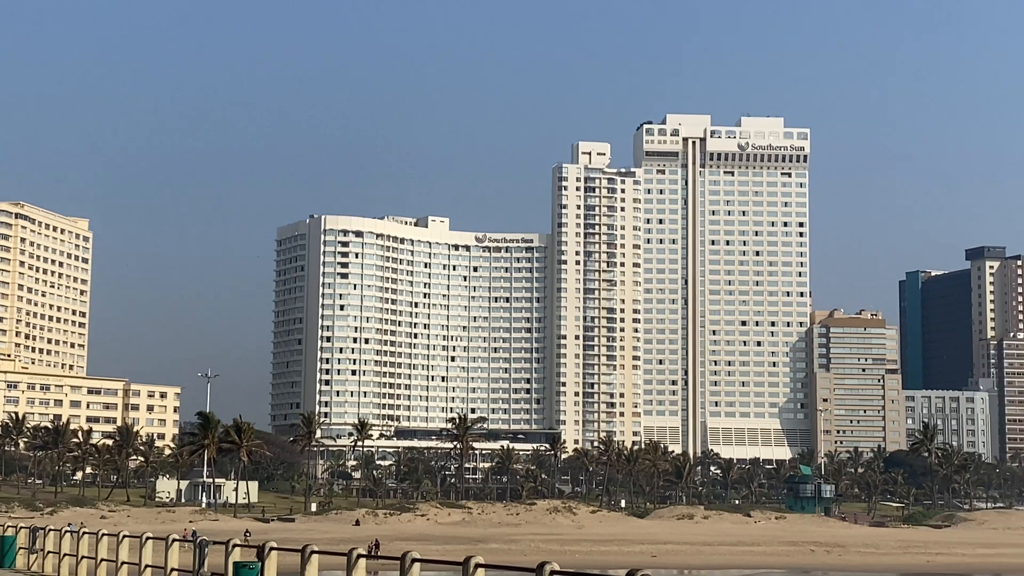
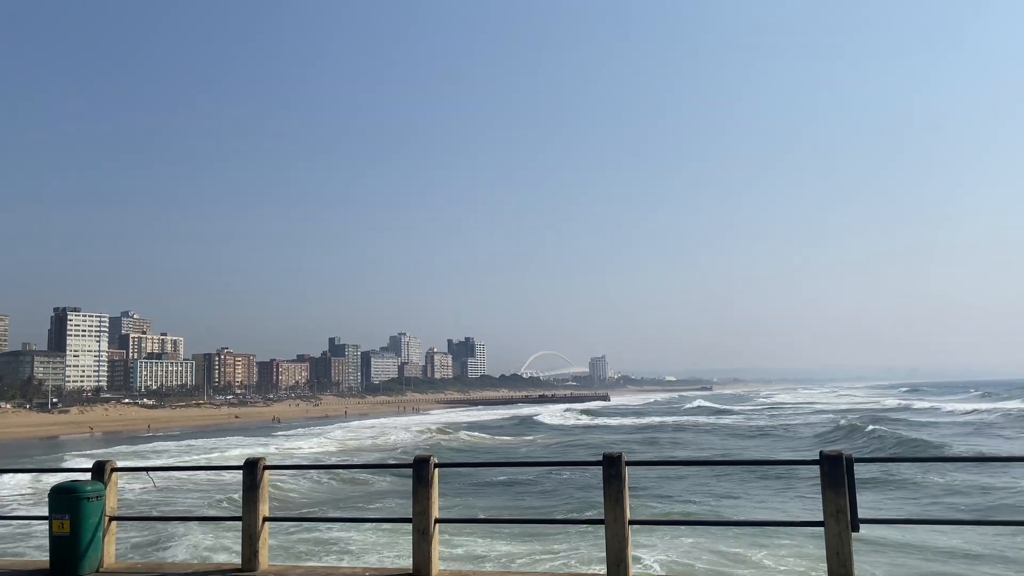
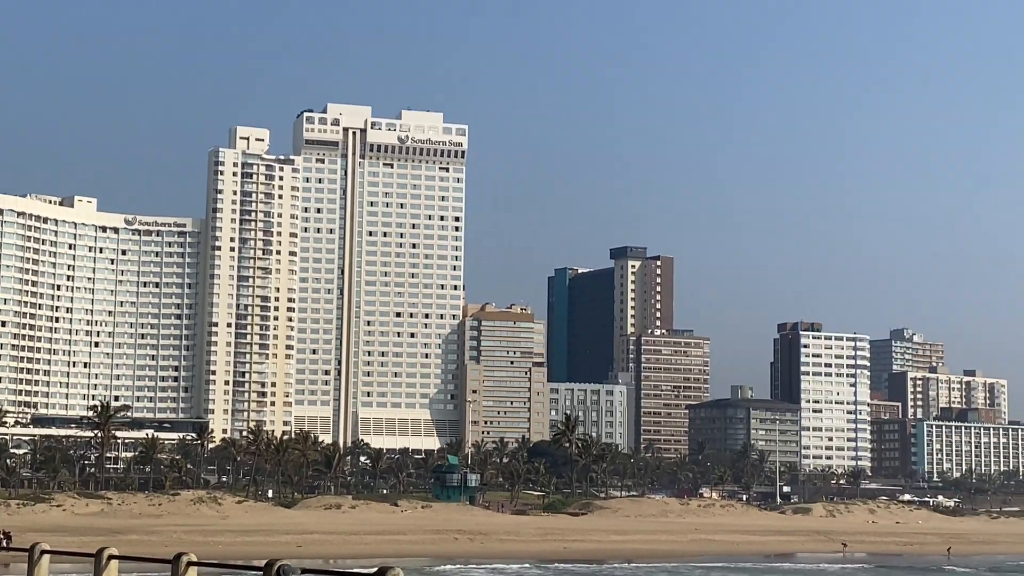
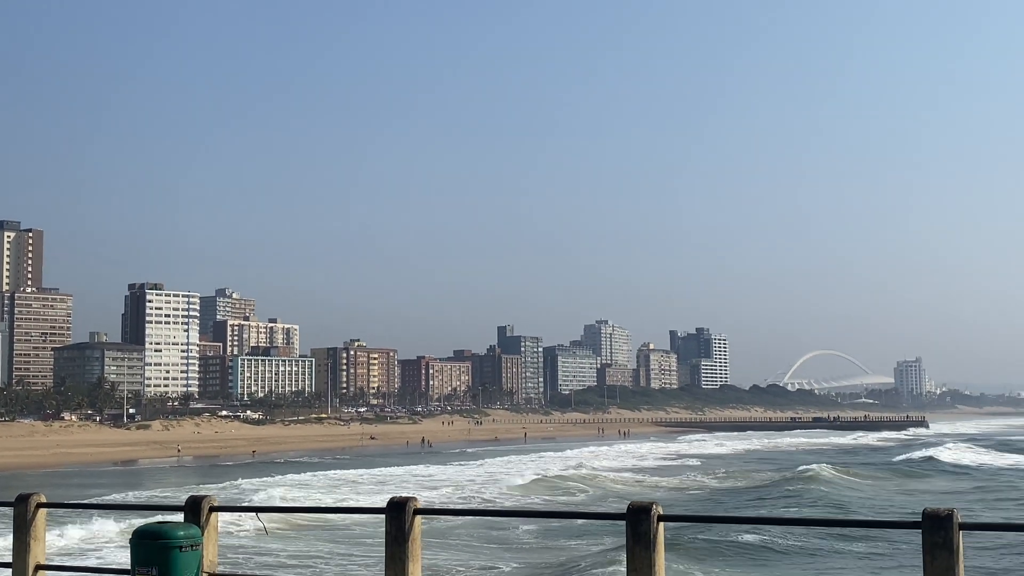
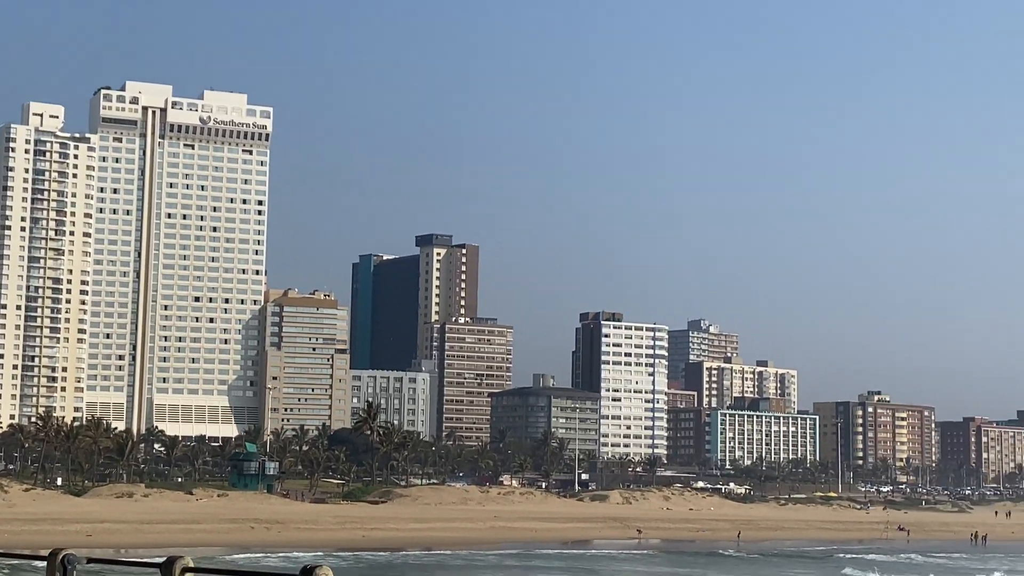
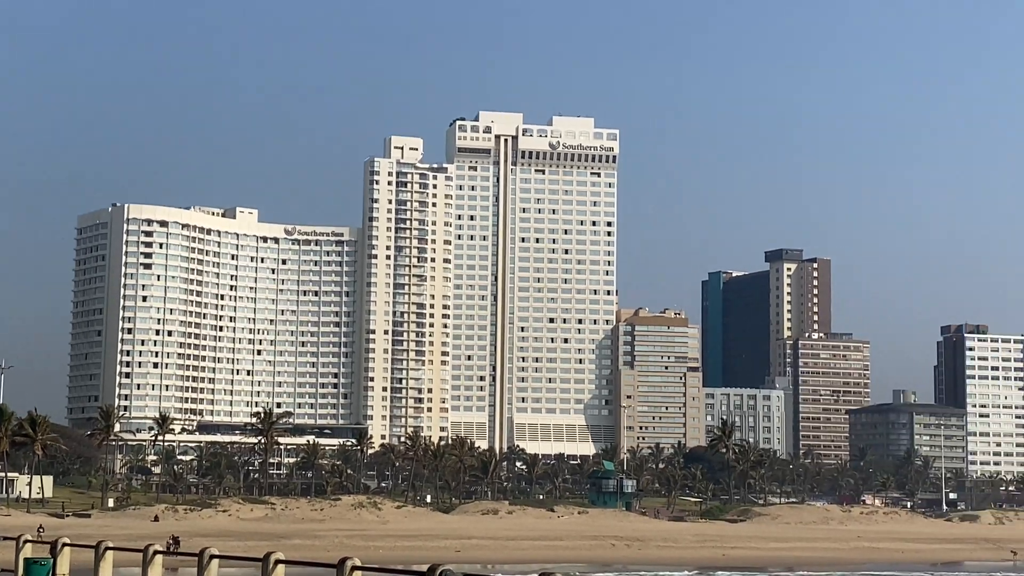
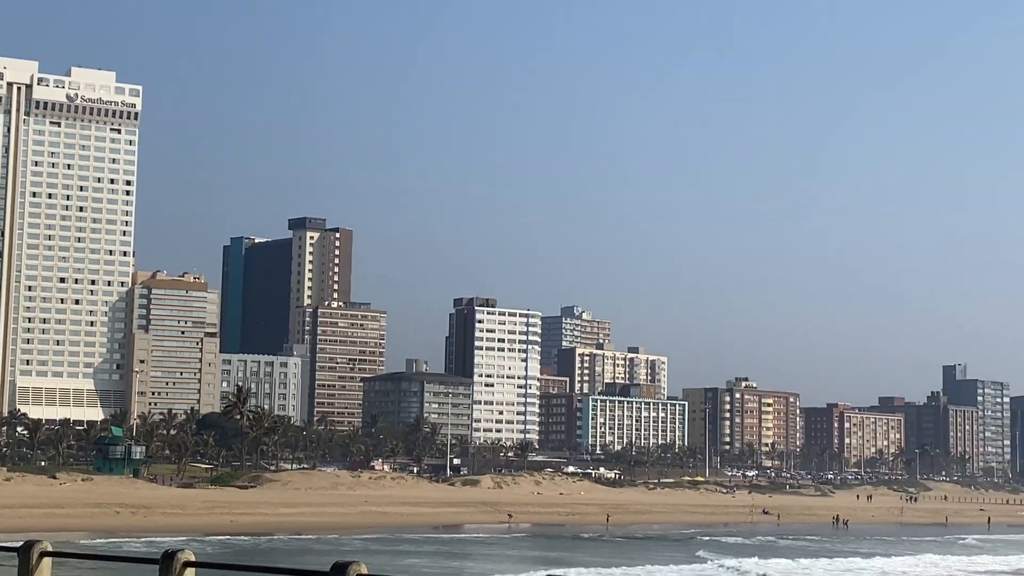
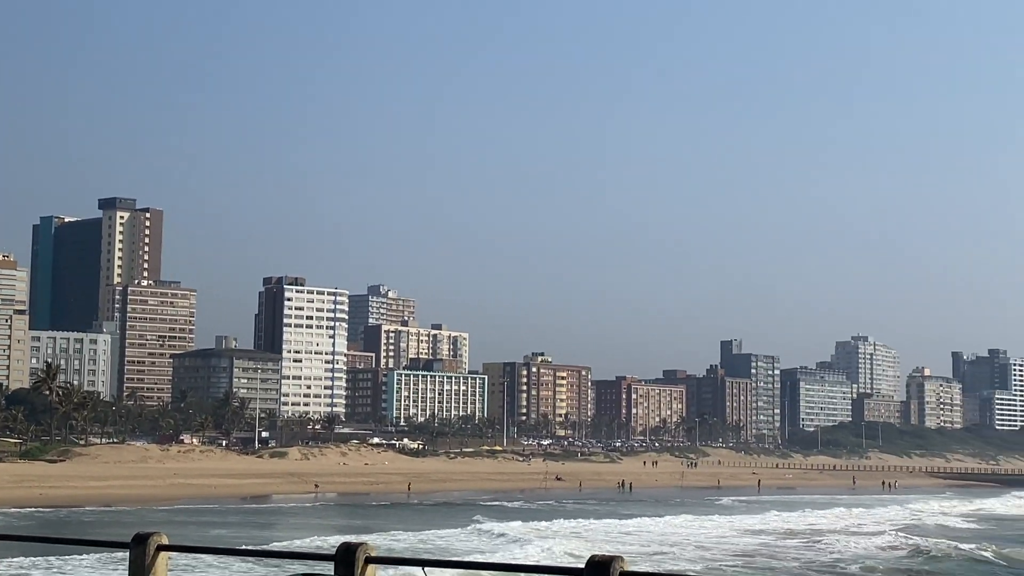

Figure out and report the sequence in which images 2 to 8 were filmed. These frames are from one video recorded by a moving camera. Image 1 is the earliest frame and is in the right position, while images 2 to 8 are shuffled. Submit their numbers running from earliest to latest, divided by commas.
6, 3, 5, 7, 8, 4, 2
